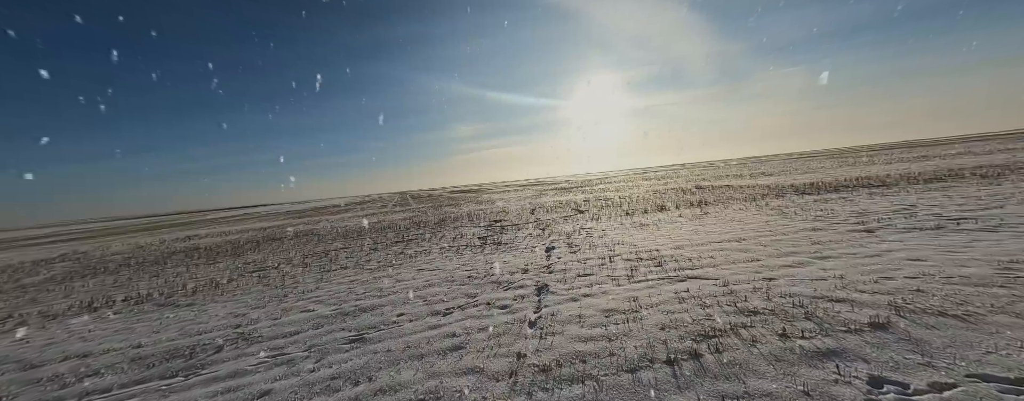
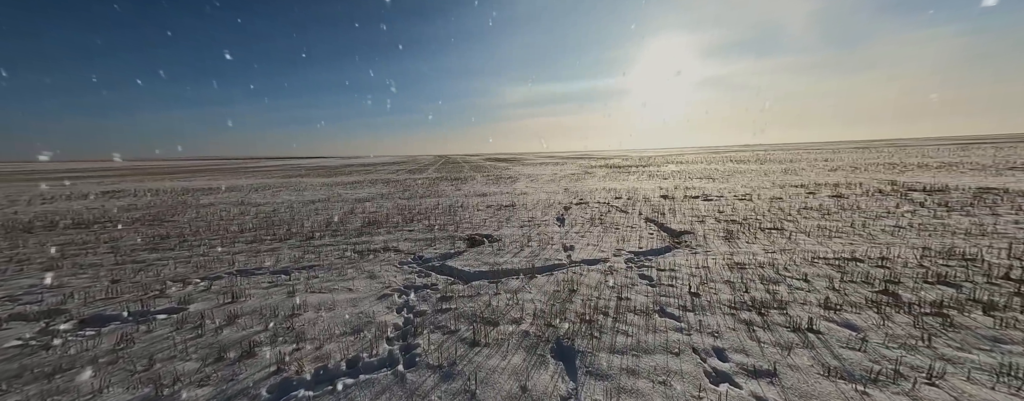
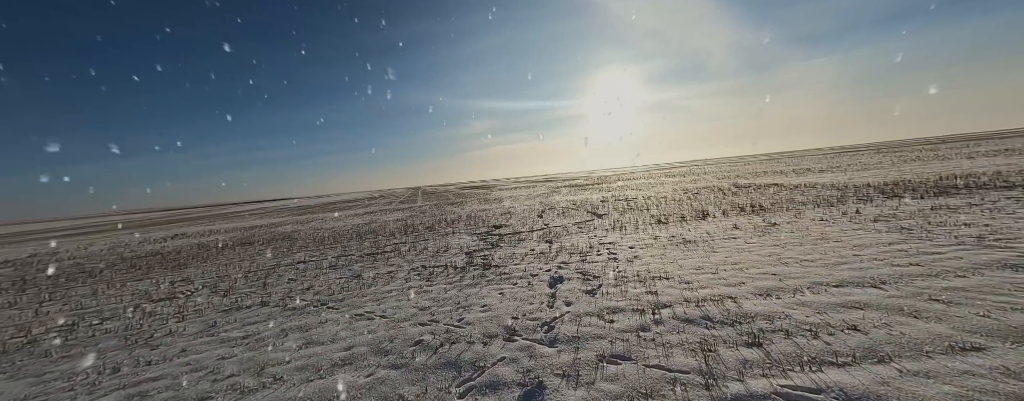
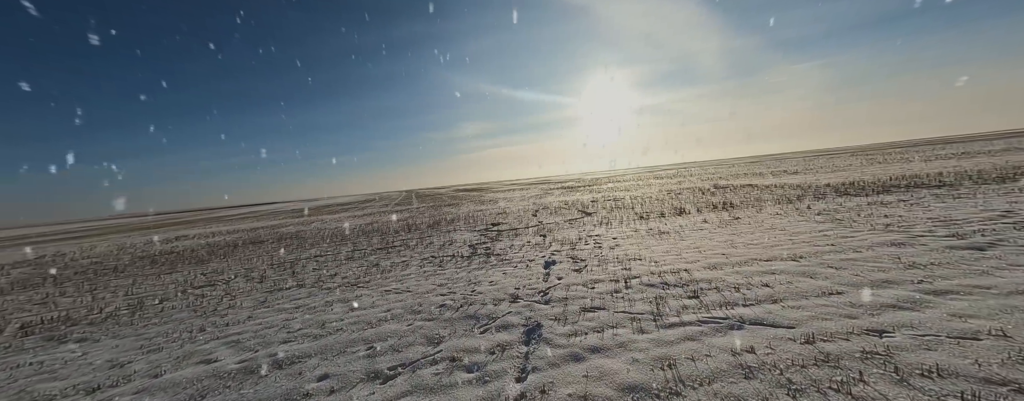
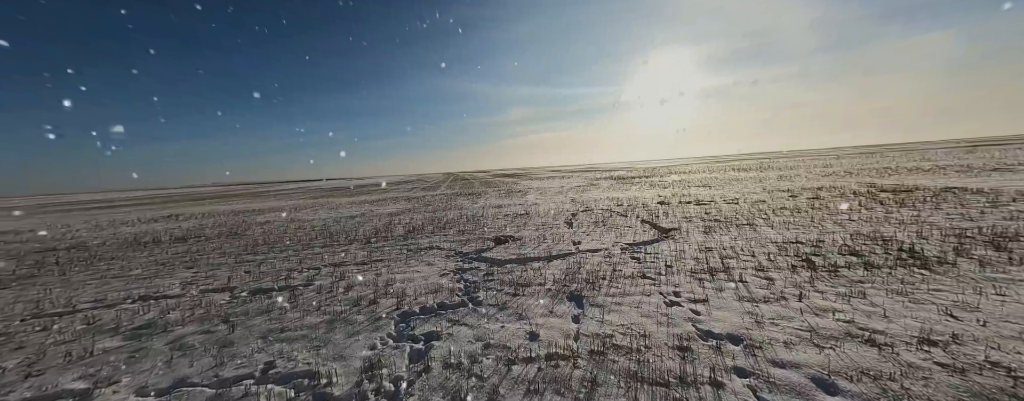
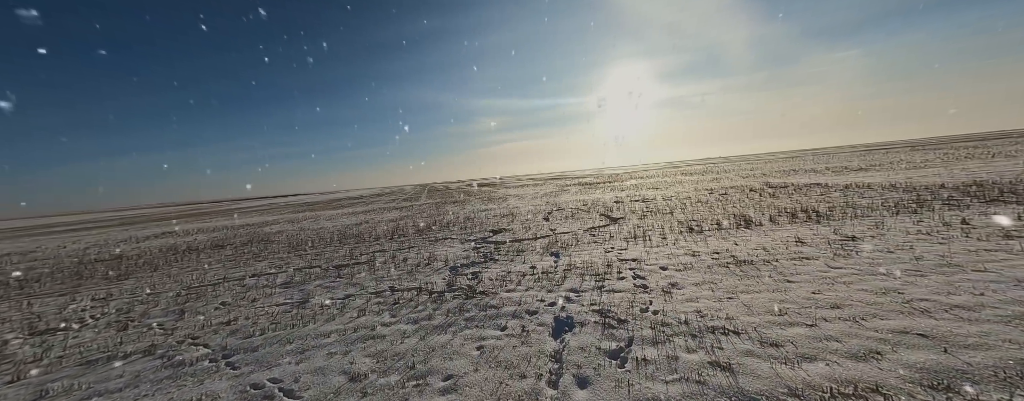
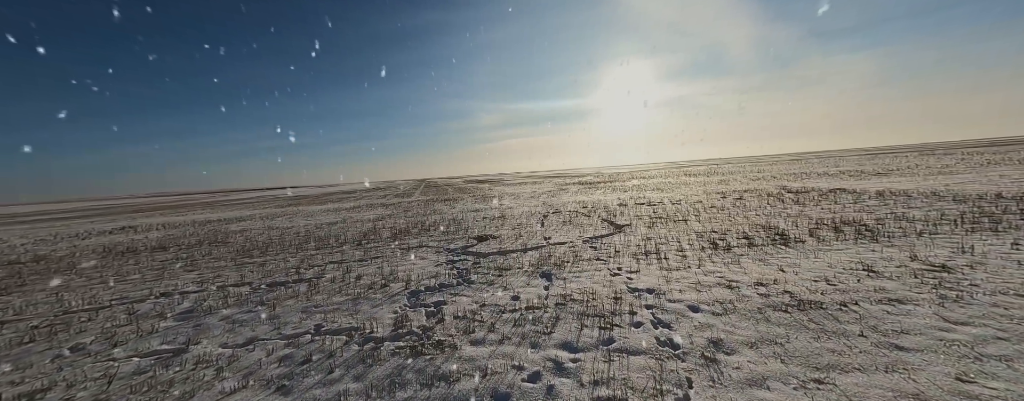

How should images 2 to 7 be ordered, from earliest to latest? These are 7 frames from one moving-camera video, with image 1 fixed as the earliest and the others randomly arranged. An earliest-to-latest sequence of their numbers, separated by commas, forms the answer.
4, 3, 6, 7, 5, 2
